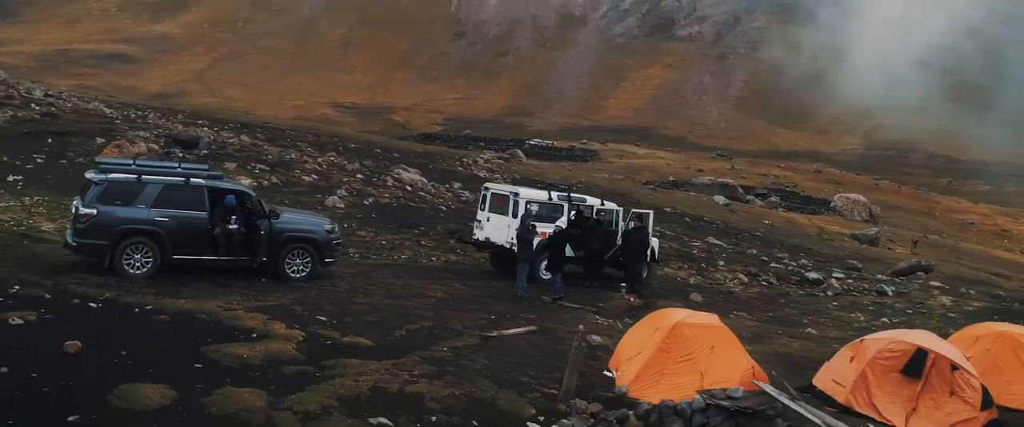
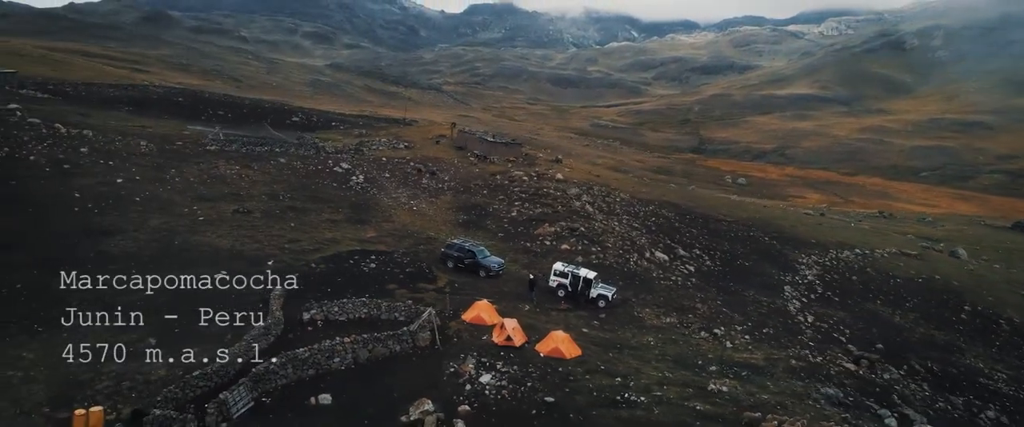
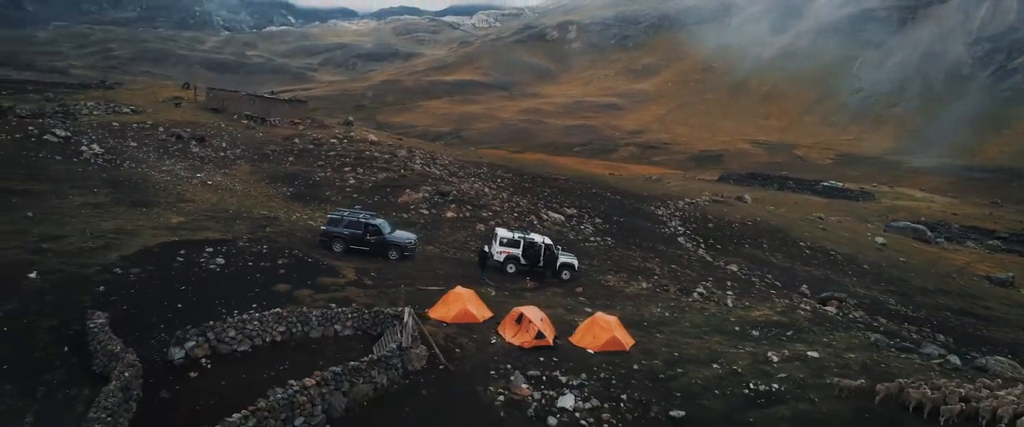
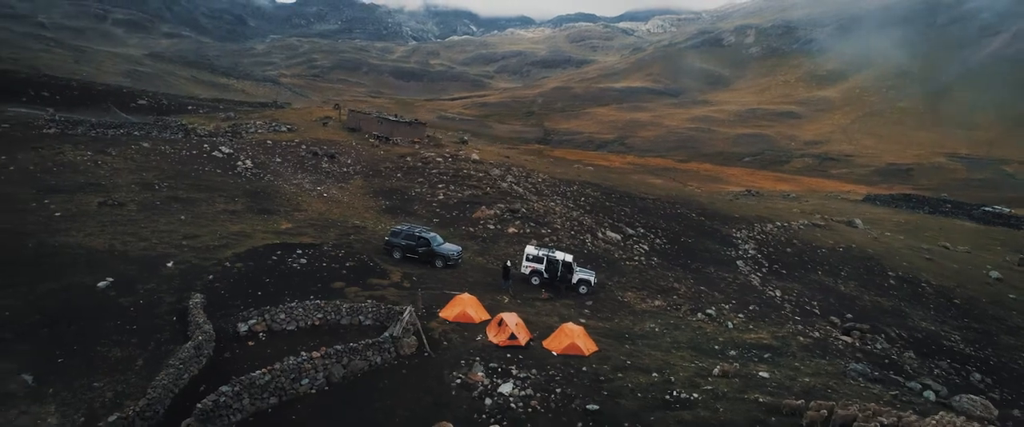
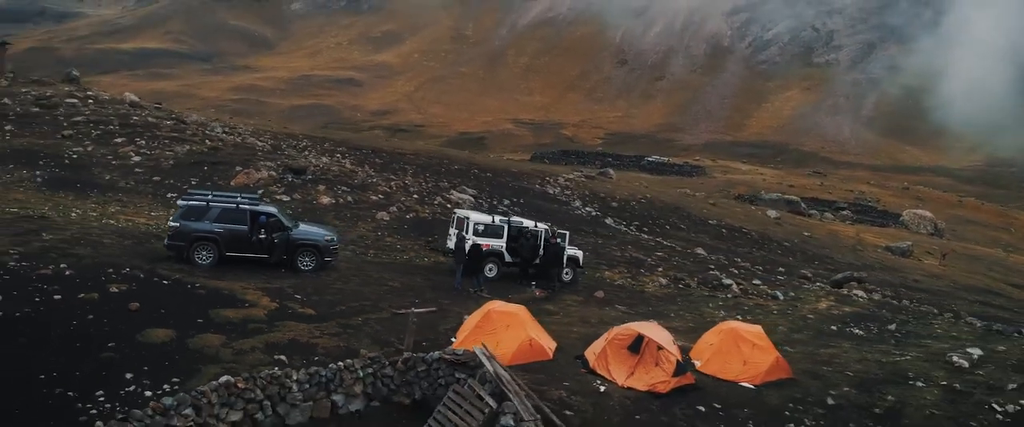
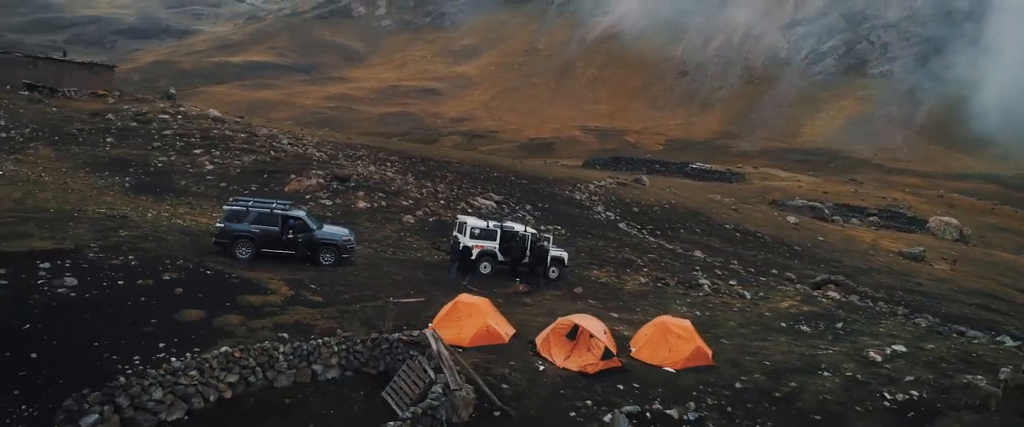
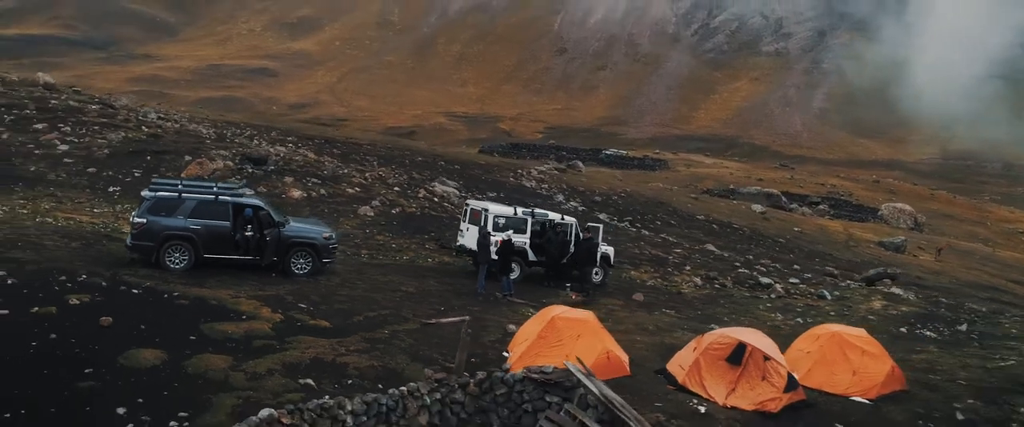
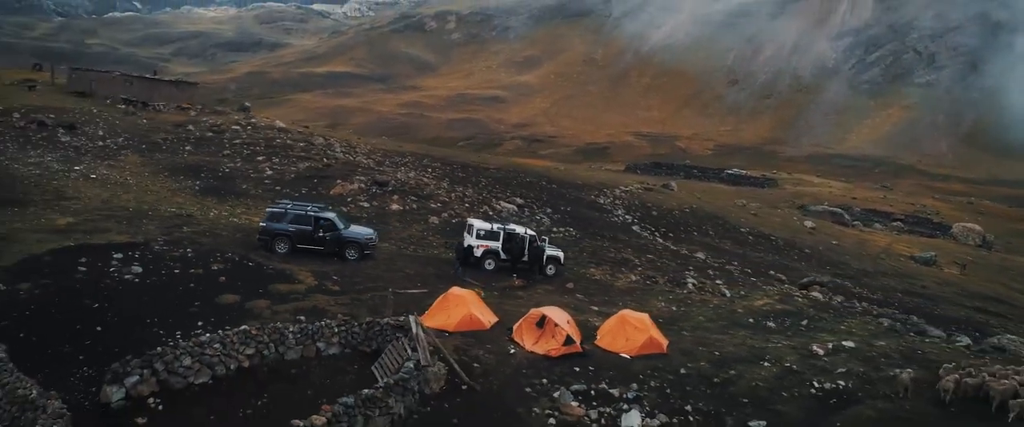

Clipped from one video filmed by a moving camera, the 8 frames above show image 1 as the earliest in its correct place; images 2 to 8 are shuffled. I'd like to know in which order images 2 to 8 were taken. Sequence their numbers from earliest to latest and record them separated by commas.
7, 5, 6, 8, 3, 4, 2
